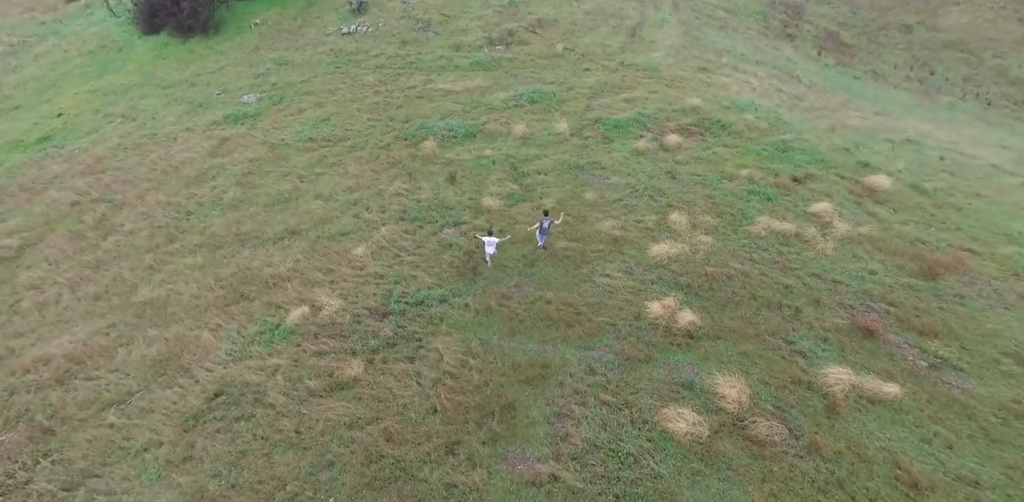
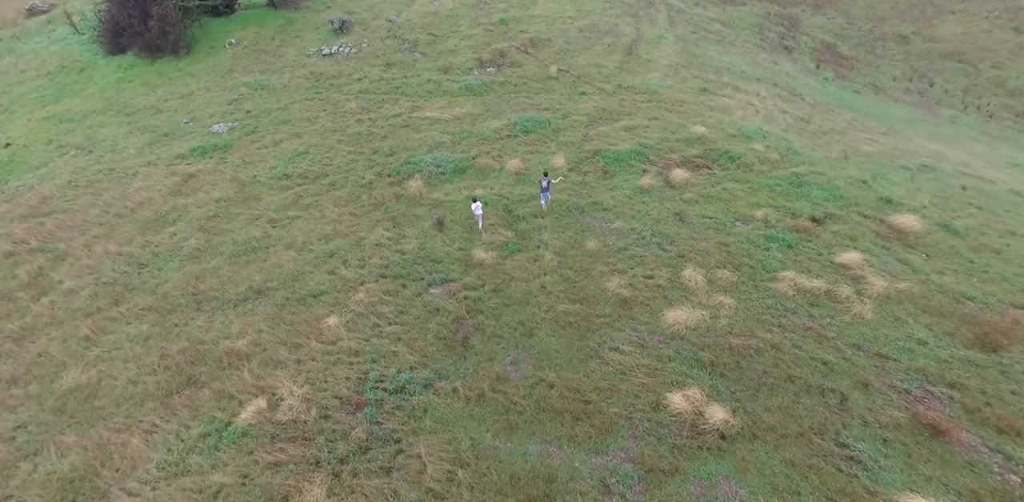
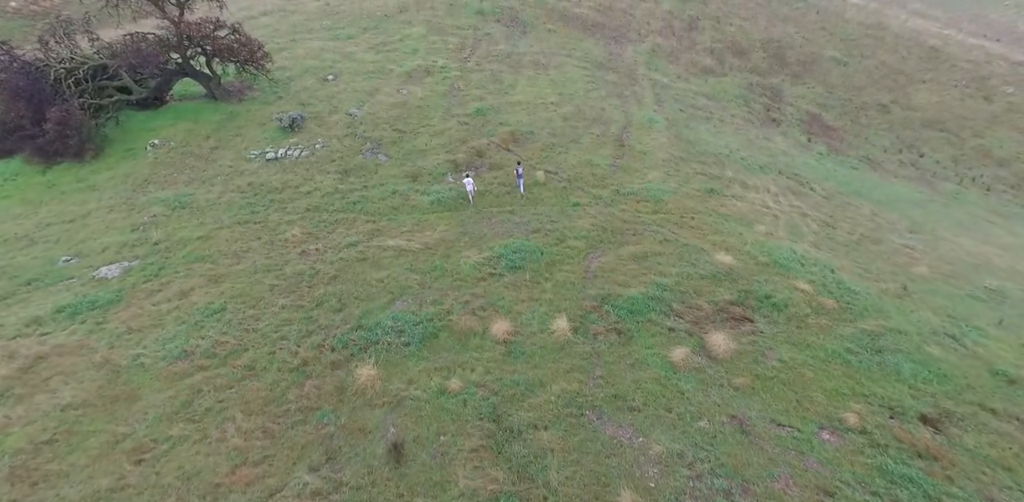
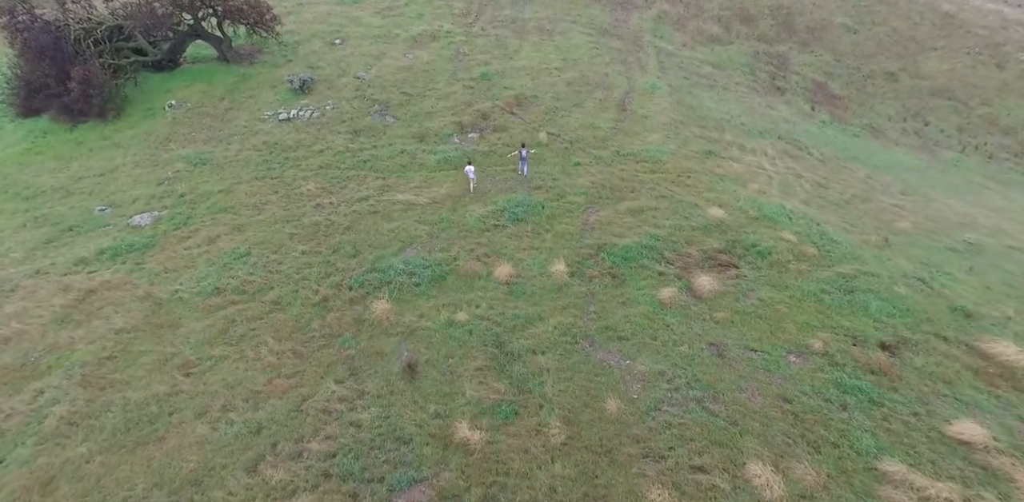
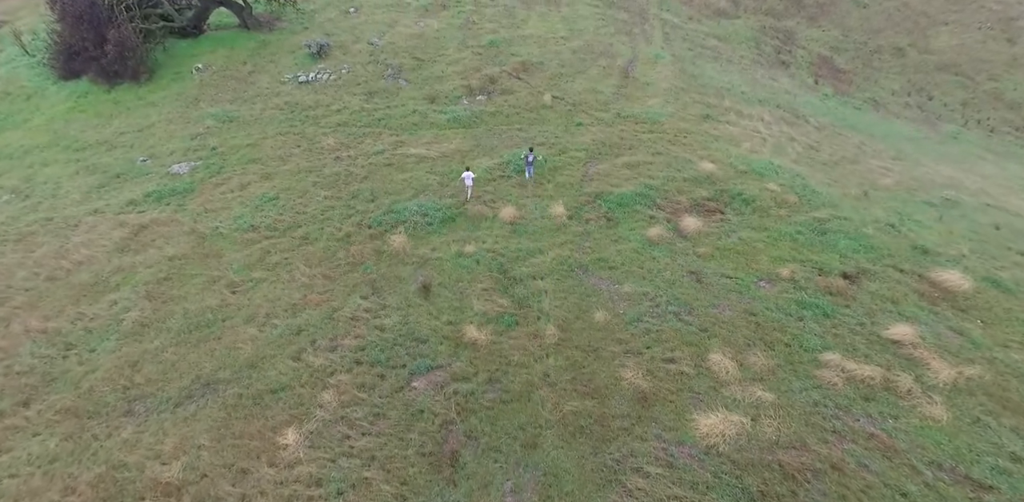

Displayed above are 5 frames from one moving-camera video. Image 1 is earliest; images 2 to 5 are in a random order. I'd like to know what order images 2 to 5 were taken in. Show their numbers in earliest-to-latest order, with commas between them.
2, 5, 4, 3
